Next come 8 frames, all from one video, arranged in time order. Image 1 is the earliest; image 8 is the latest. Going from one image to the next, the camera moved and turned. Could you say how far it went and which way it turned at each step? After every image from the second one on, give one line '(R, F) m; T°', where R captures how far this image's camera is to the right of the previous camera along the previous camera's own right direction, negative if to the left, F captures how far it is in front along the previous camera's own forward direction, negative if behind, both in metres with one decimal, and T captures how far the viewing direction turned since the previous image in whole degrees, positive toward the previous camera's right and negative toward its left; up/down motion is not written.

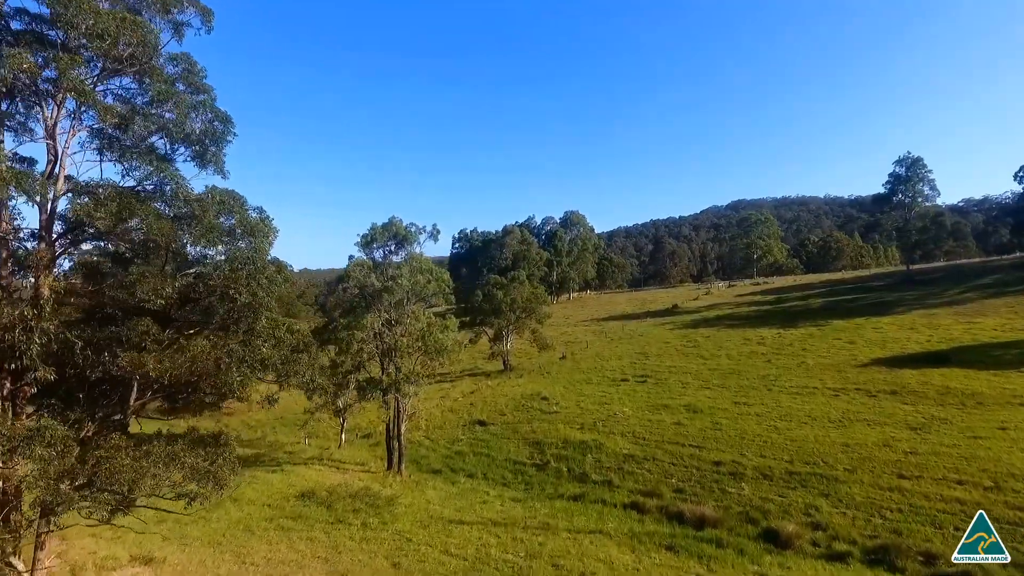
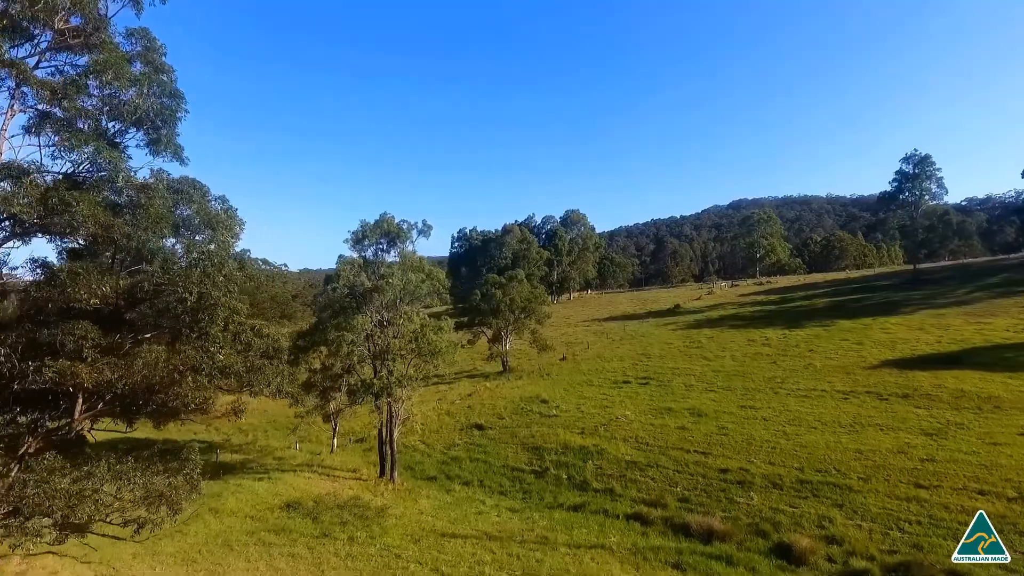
(+0.2, +1.0) m; 0°
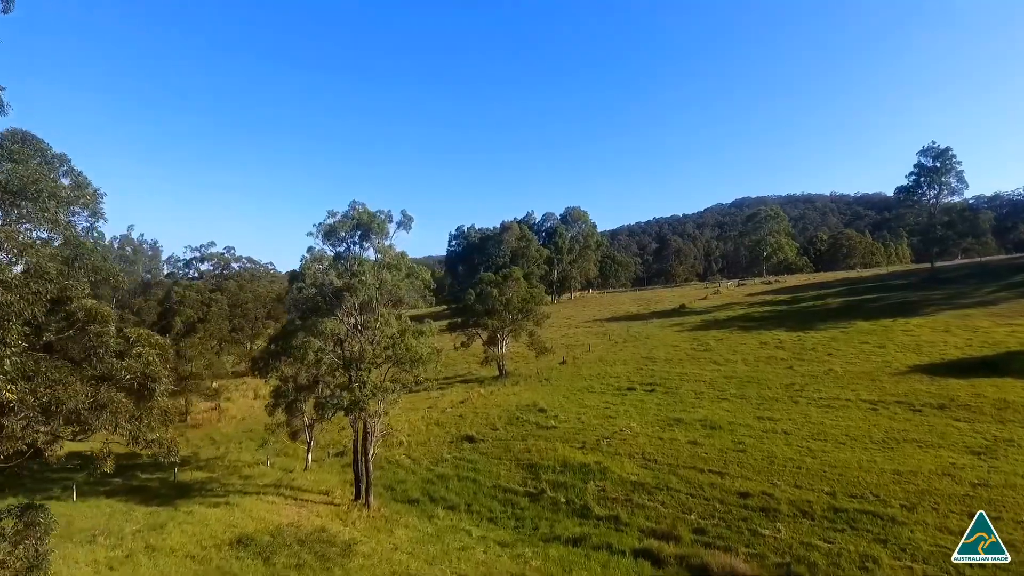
(+0.4, +2.7) m; 0°
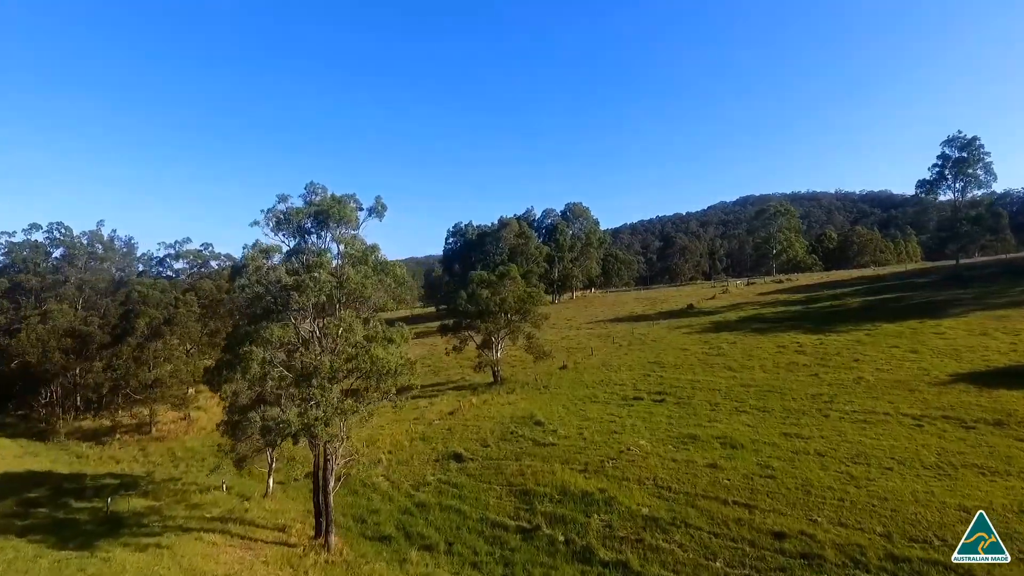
(+0.5, +3.3) m; 0°
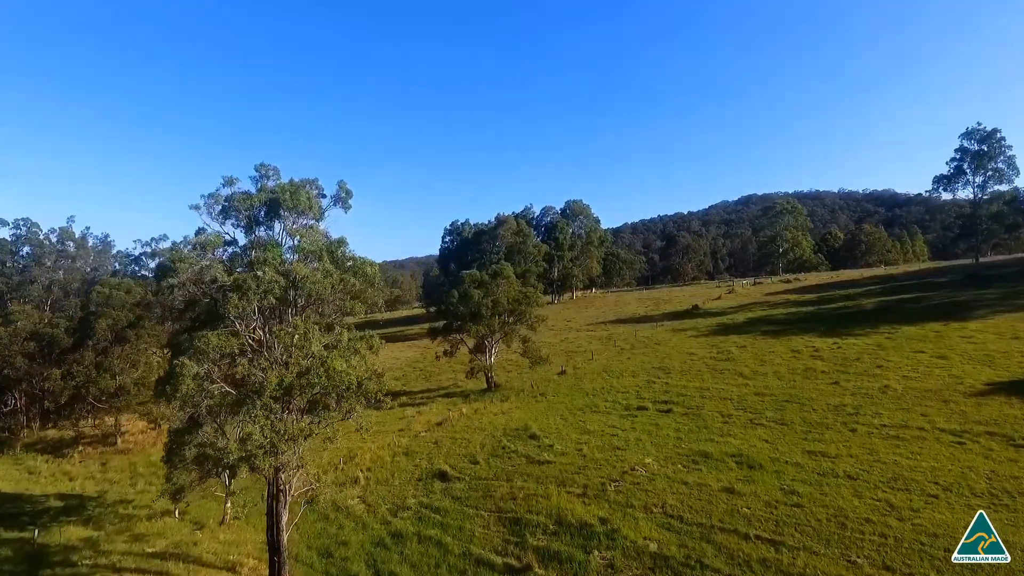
(+0.4, +2.5) m; 0°
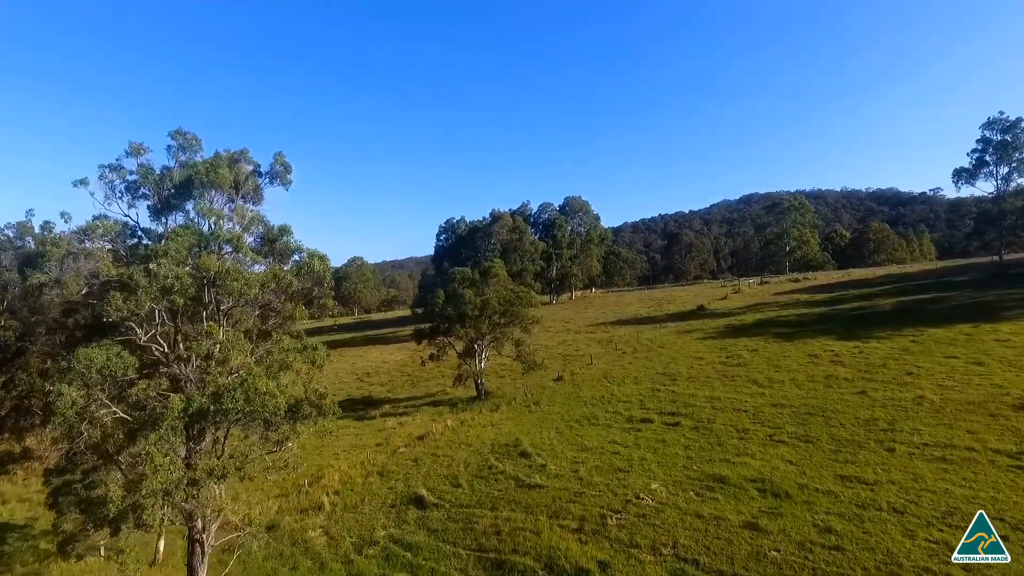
(+0.6, +2.9) m; 0°
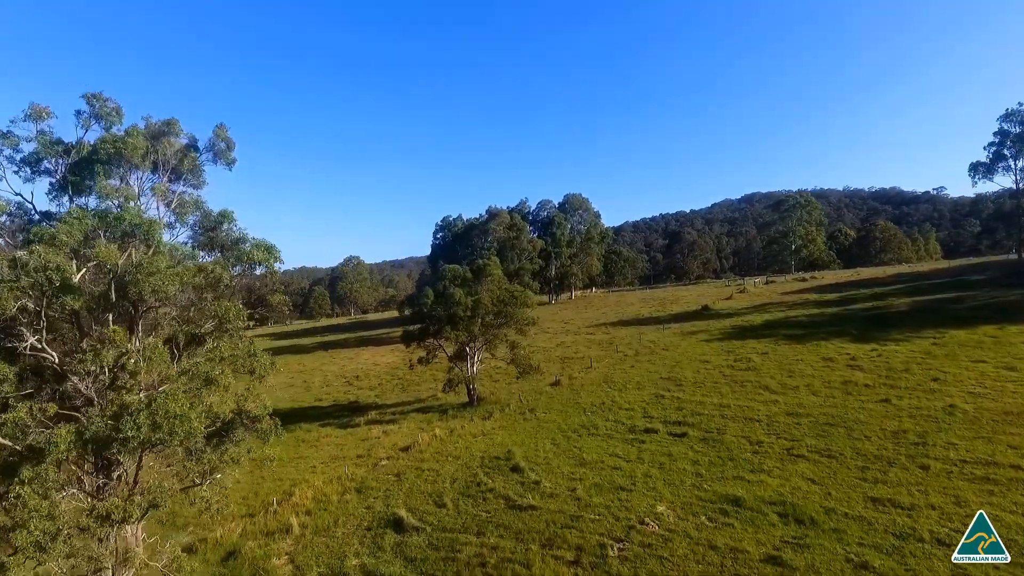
(+0.4, +2.1) m; 0°
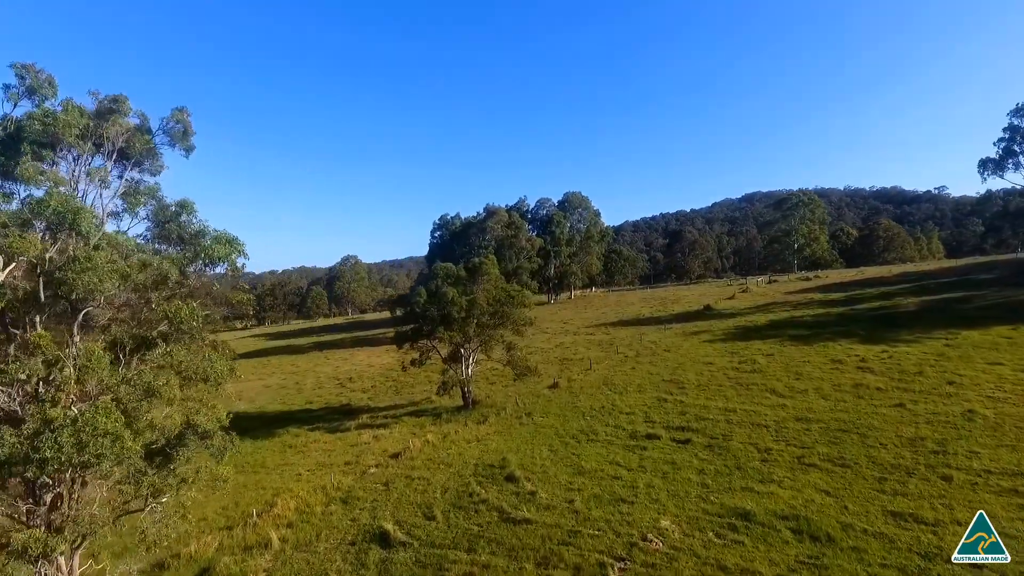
(+0.2, +1.1) m; 0°
